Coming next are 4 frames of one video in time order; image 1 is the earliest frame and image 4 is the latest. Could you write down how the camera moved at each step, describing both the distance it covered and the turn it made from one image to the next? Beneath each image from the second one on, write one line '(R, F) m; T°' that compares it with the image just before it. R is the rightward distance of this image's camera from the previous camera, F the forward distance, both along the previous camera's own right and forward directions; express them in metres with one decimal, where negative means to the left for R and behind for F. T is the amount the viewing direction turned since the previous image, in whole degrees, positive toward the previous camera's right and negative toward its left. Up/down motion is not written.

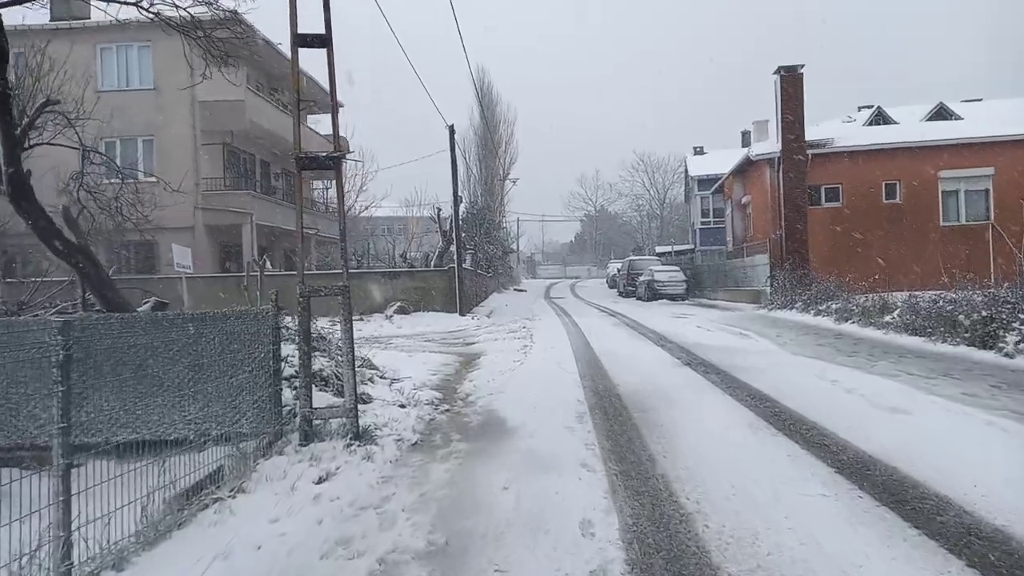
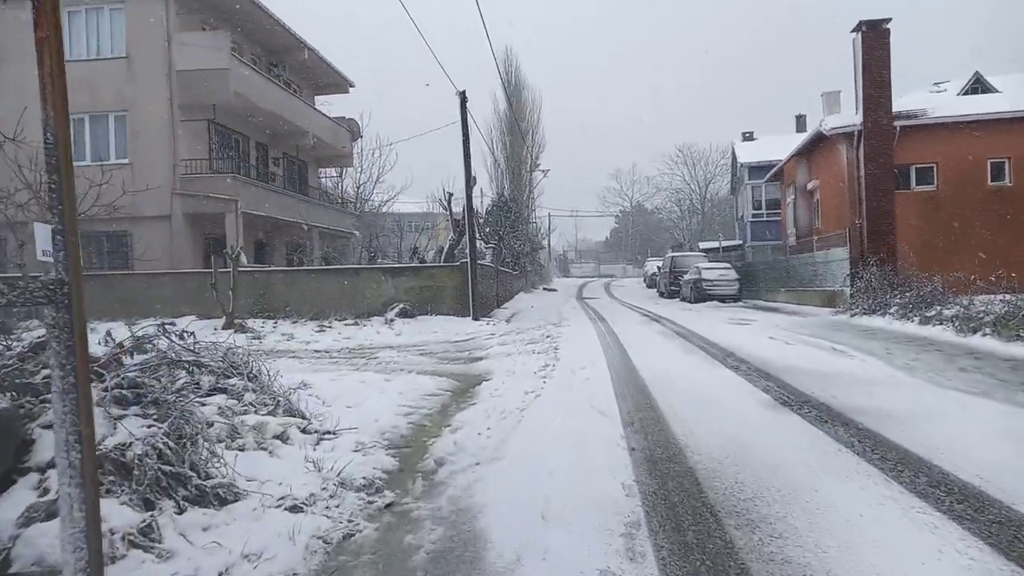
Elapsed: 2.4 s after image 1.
(+0.2, +3.4) m; -3°
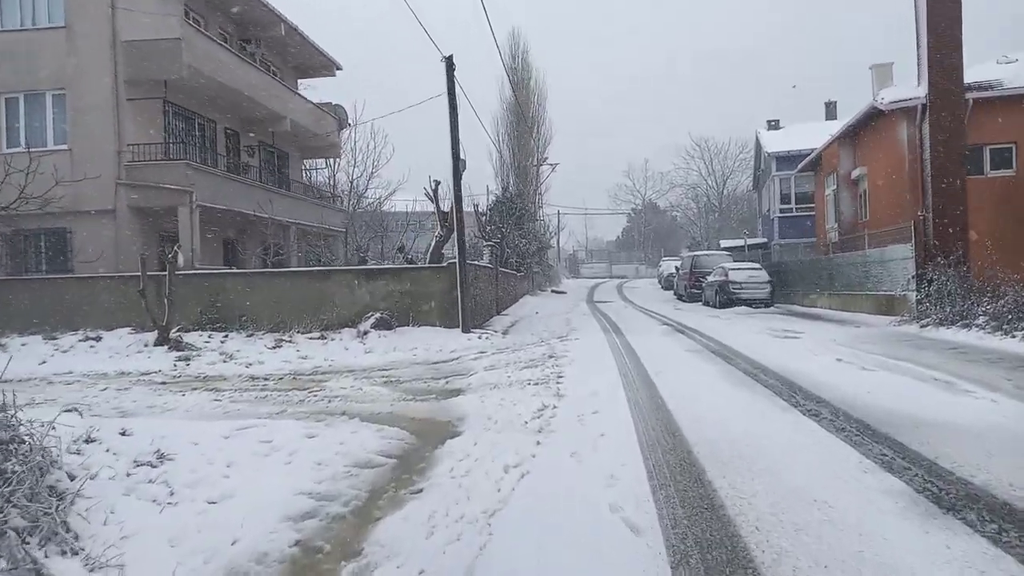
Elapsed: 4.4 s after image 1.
(+0.3, +2.9) m; -1°
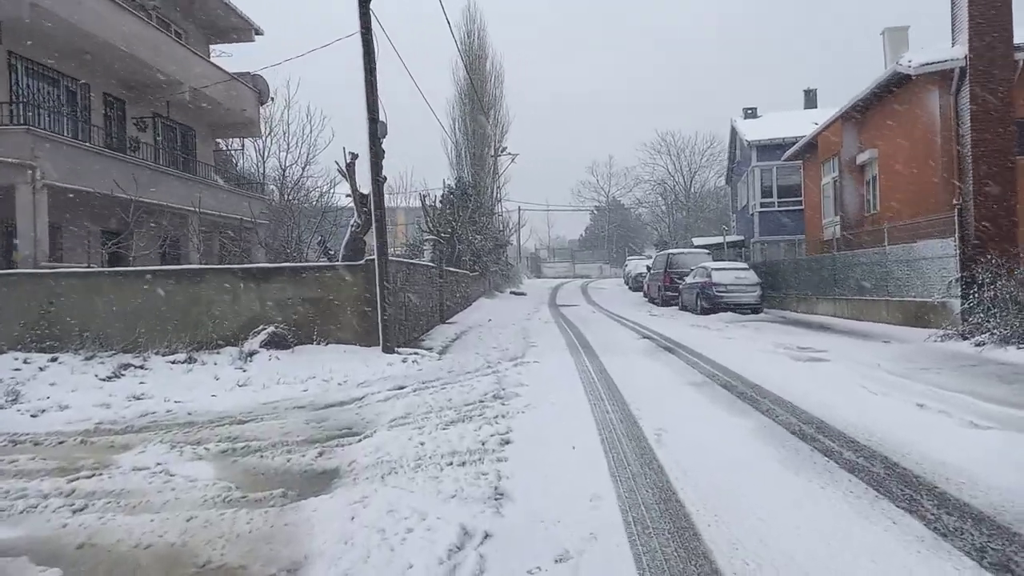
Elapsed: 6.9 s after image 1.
(+0.4, +3.5) m; +3°
